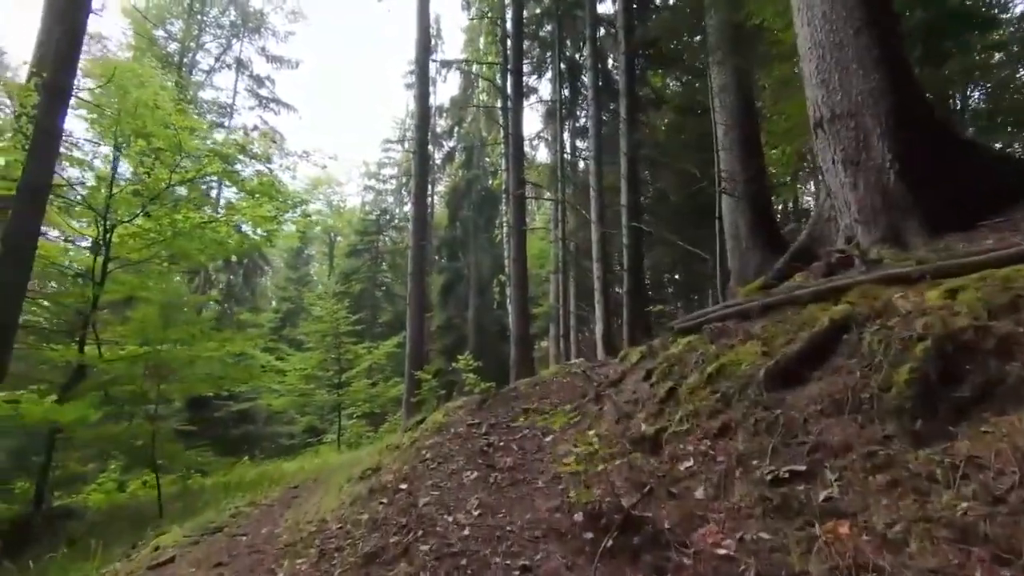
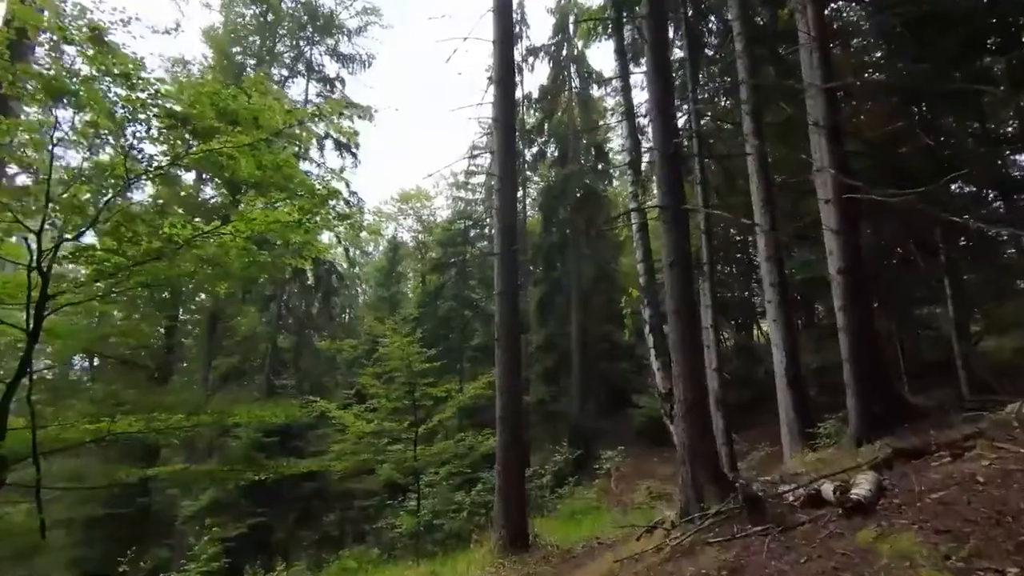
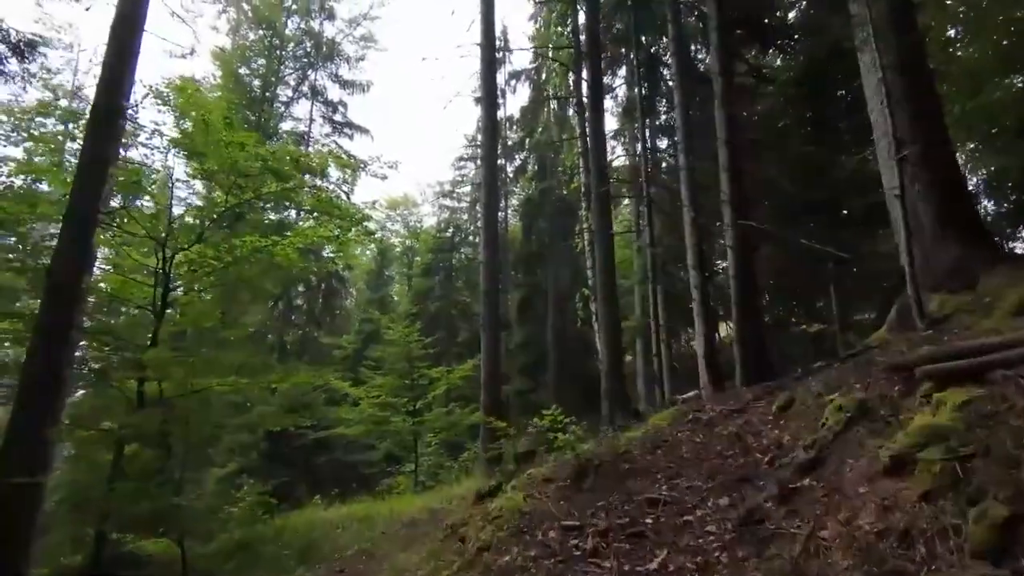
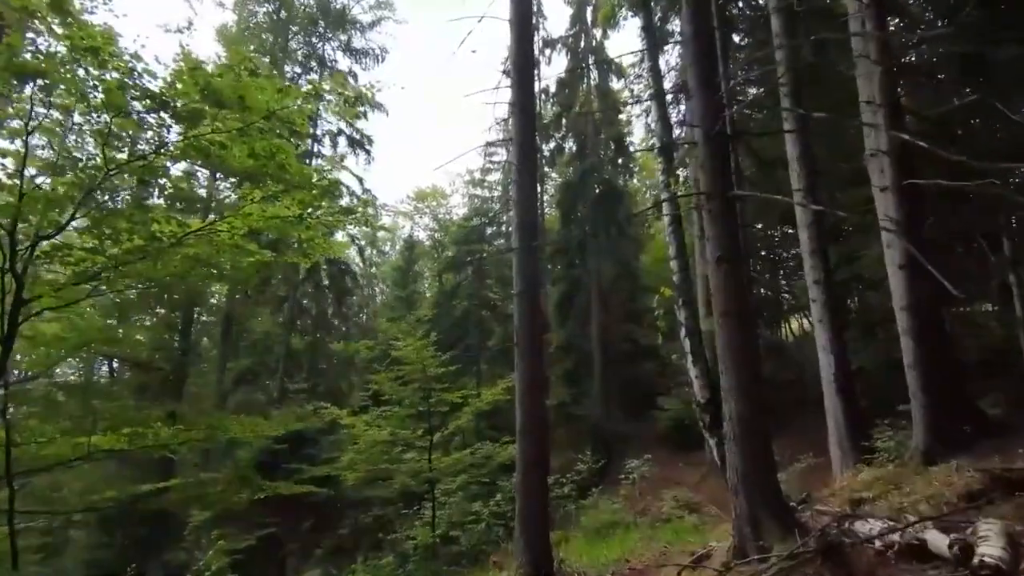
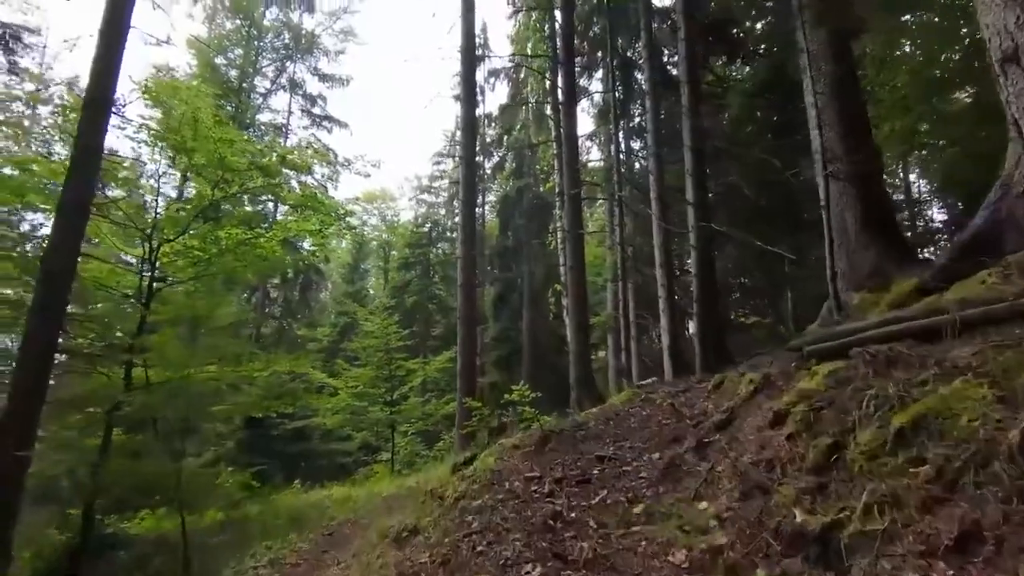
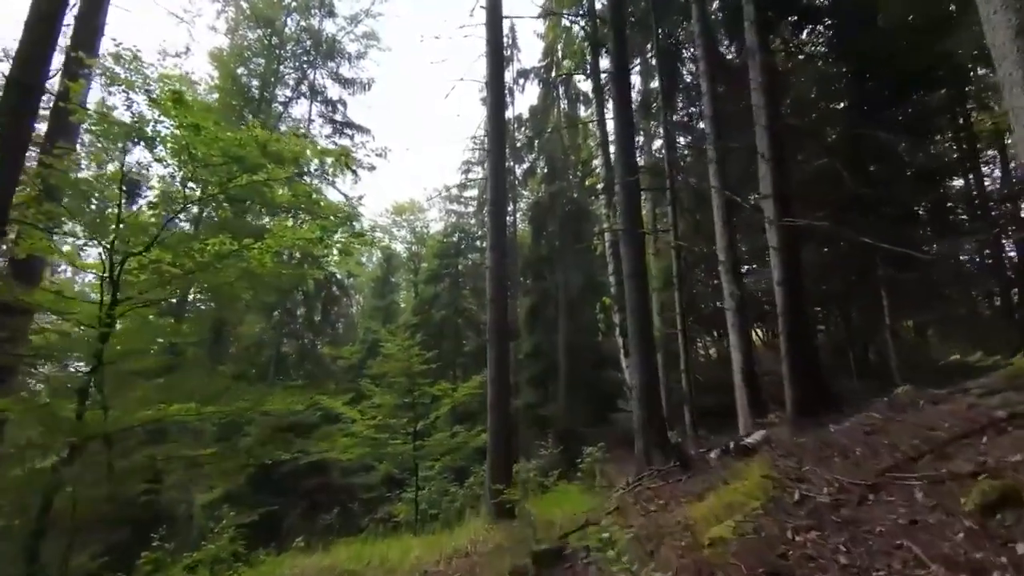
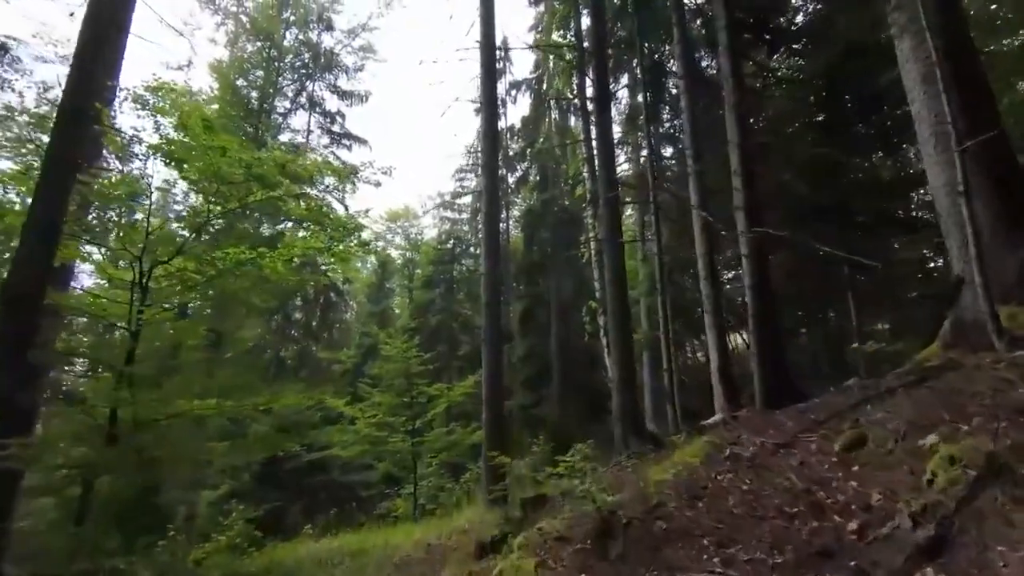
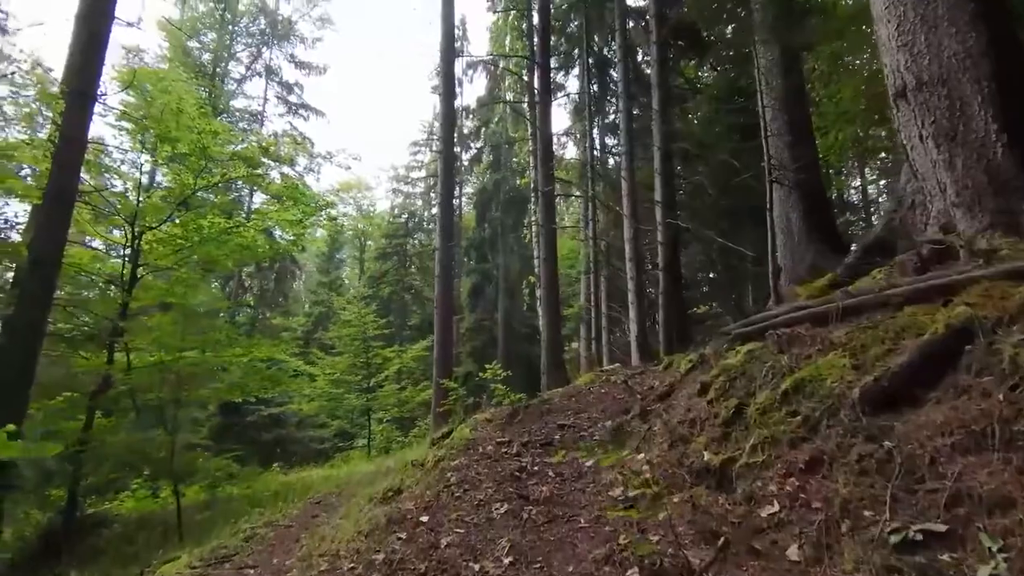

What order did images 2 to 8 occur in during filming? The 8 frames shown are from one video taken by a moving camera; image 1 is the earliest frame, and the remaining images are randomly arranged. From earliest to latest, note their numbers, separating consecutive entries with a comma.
8, 5, 3, 7, 6, 2, 4
